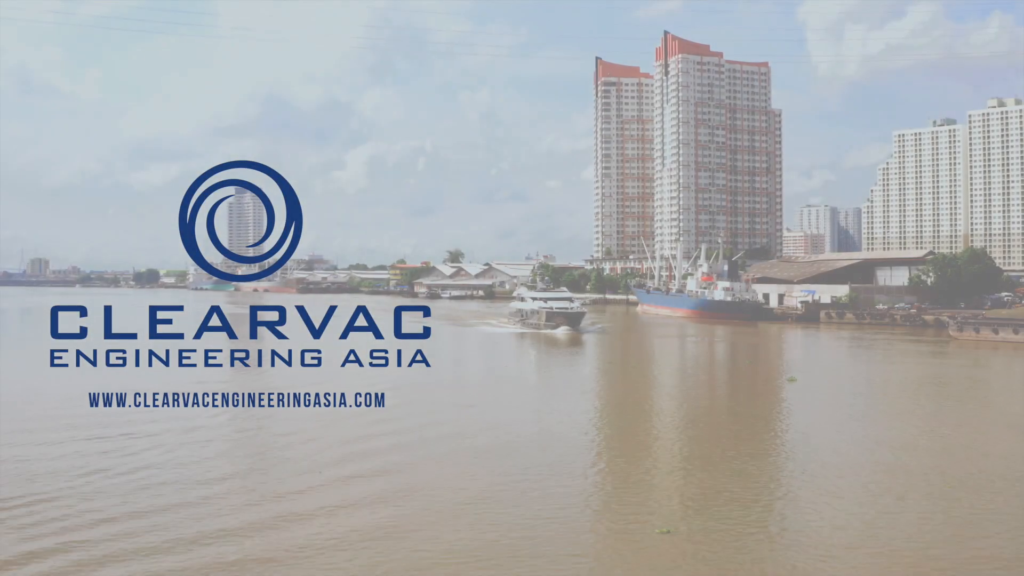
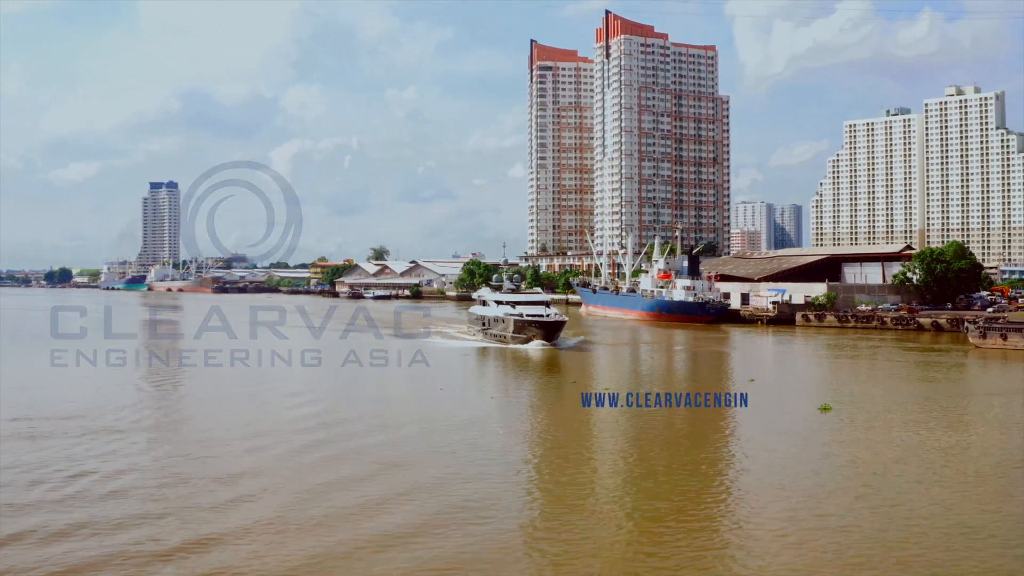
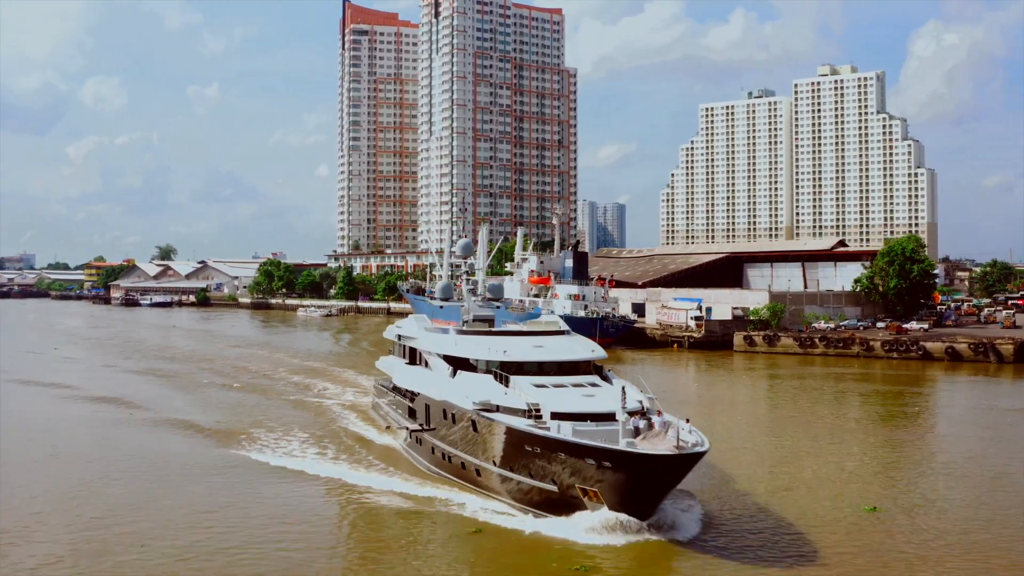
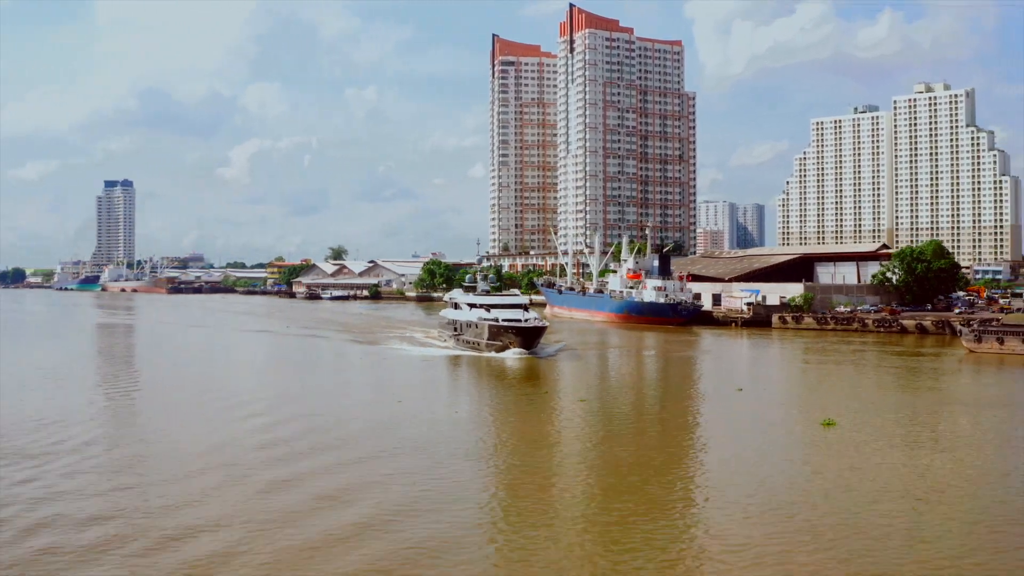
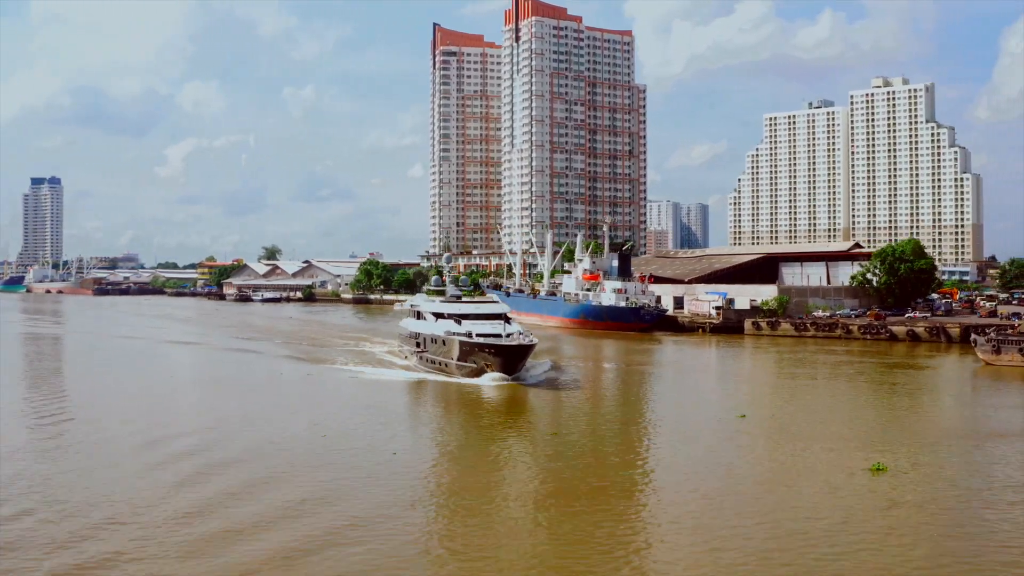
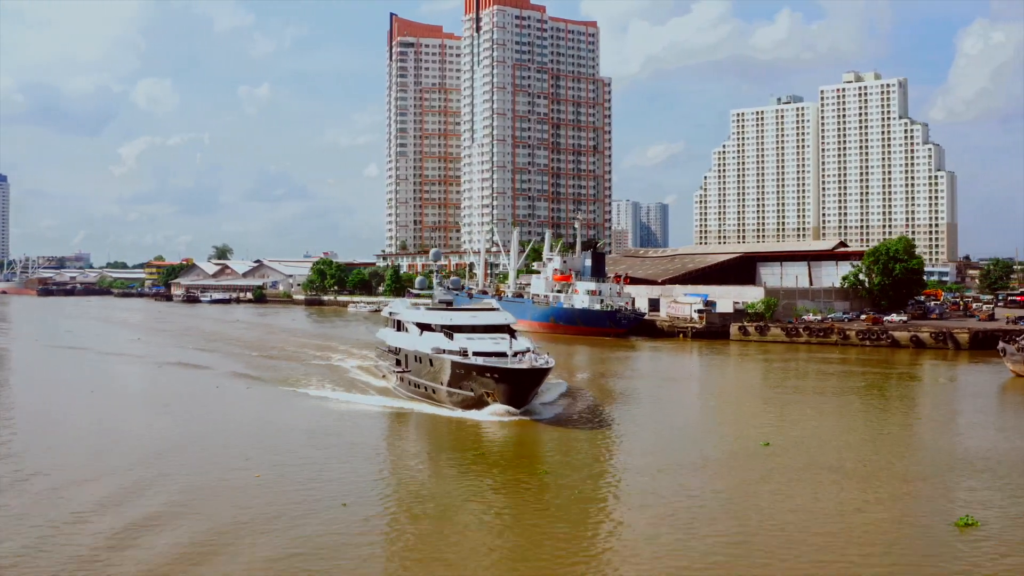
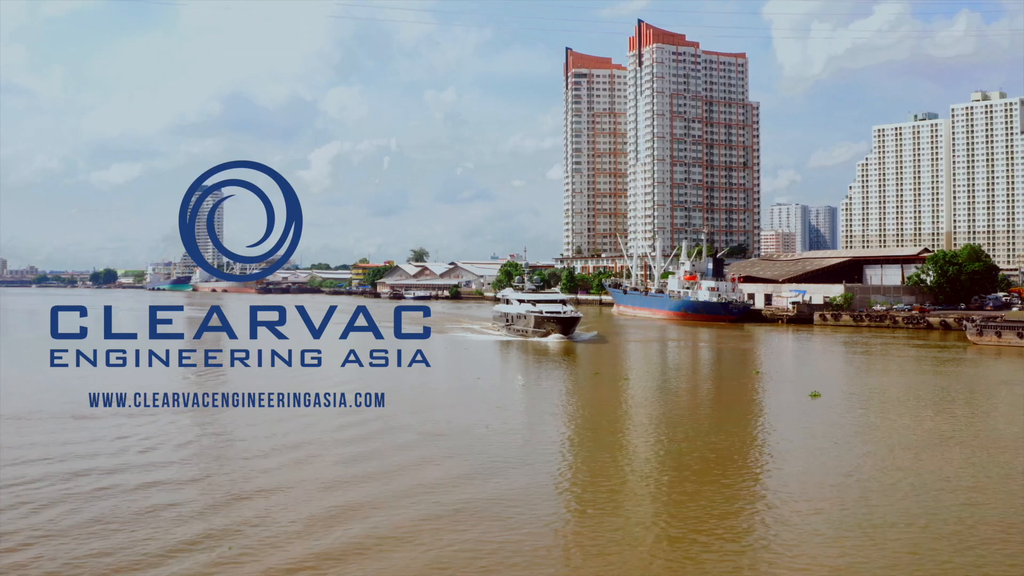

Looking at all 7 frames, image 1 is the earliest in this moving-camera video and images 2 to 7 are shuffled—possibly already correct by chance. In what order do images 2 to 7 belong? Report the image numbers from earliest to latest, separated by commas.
7, 2, 4, 5, 6, 3
